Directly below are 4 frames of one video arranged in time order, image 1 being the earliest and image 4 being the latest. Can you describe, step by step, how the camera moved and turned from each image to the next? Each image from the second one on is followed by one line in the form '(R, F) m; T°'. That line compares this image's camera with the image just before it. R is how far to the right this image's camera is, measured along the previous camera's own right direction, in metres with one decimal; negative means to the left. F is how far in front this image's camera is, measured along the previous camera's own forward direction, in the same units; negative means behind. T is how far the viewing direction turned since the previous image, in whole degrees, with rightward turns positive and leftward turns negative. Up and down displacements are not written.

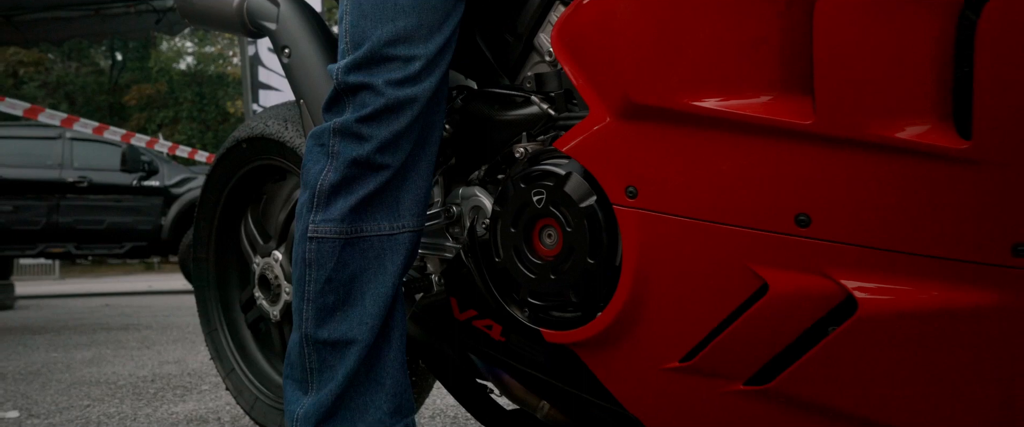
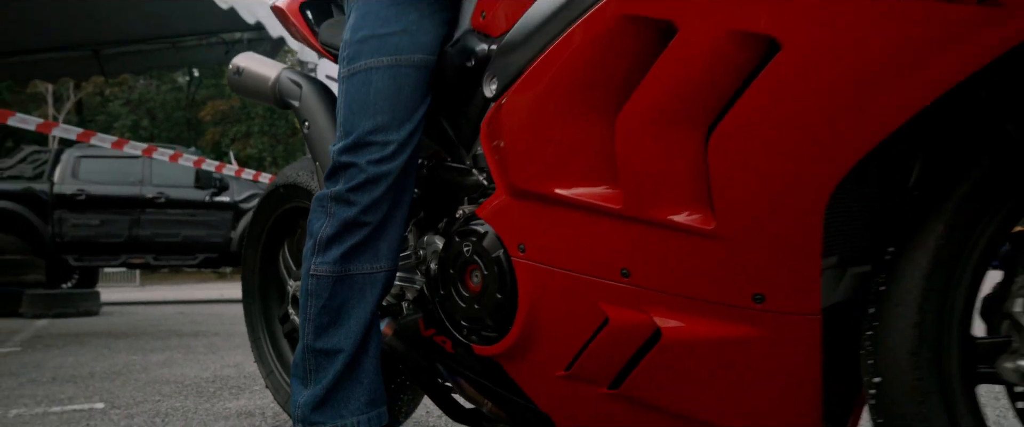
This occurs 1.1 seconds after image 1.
(+0.3, -0.4) m; -5°
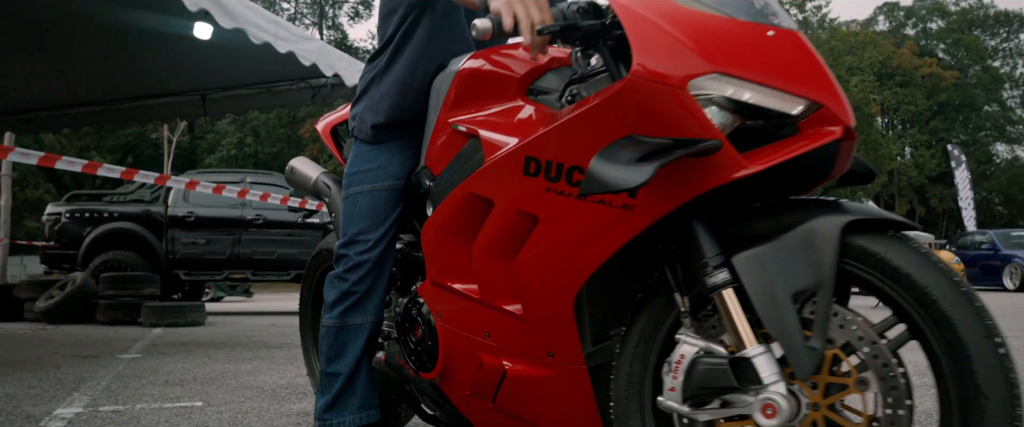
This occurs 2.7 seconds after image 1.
(+0.5, -0.8) m; -7°
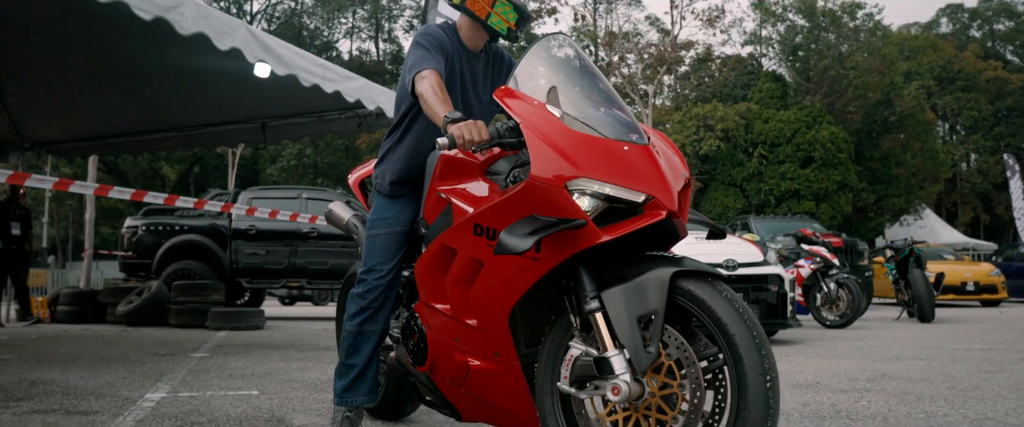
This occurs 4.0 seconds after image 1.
(+0.4, -0.9) m; -4°
